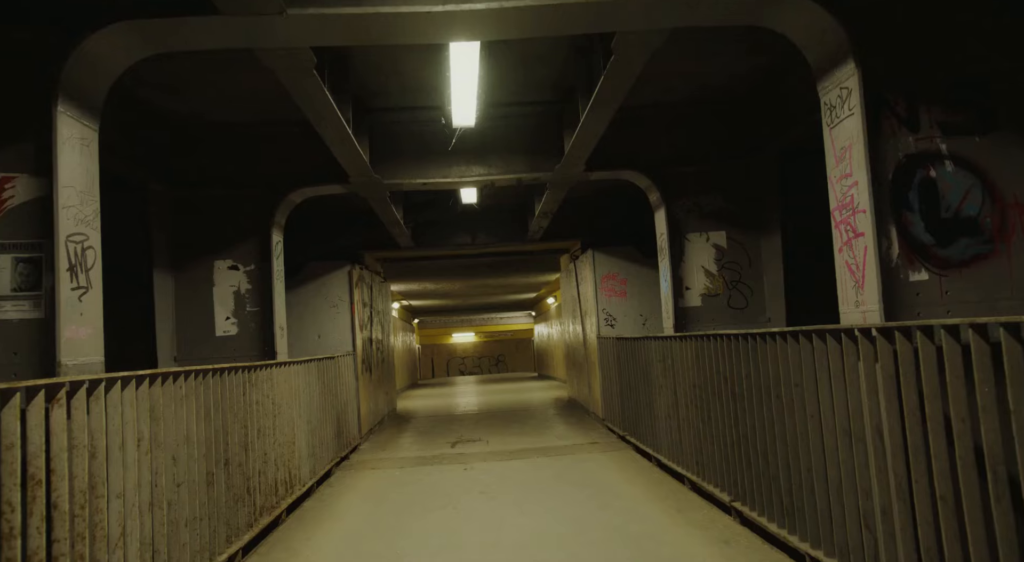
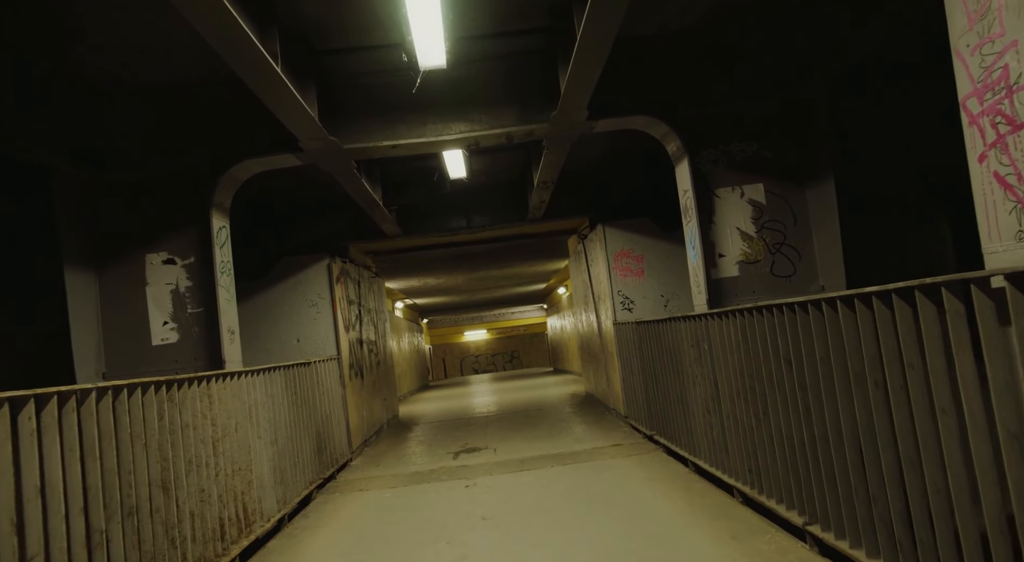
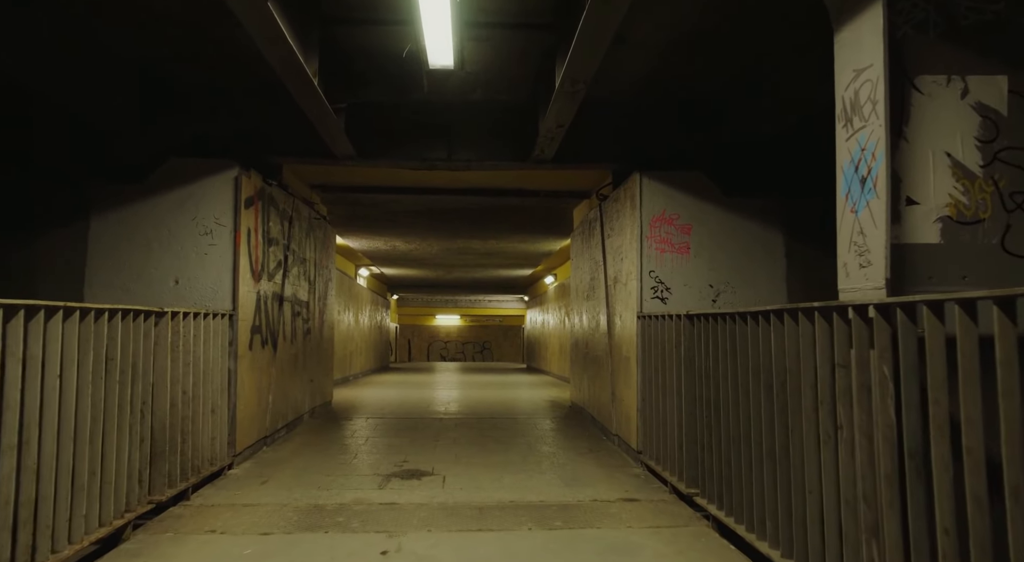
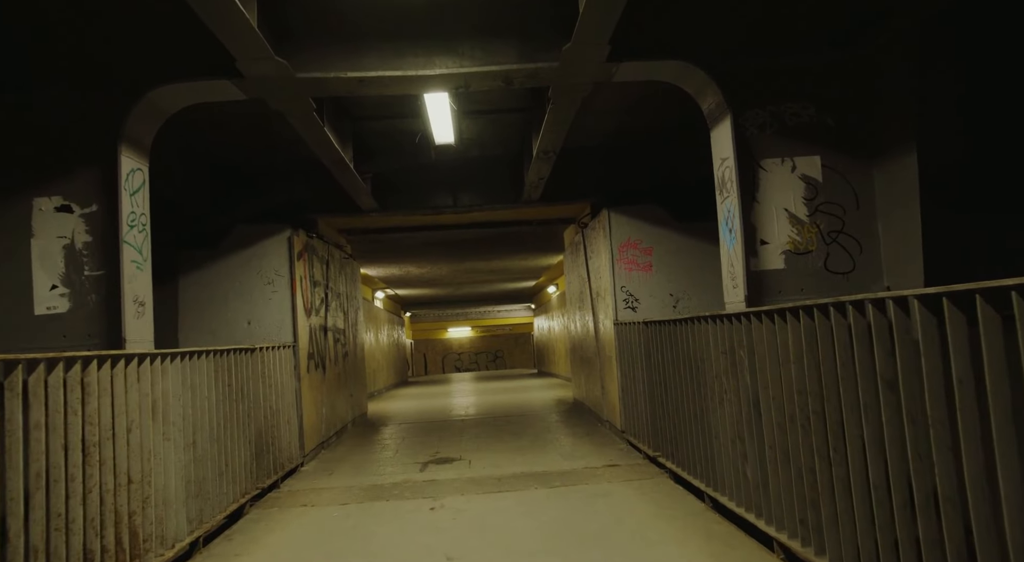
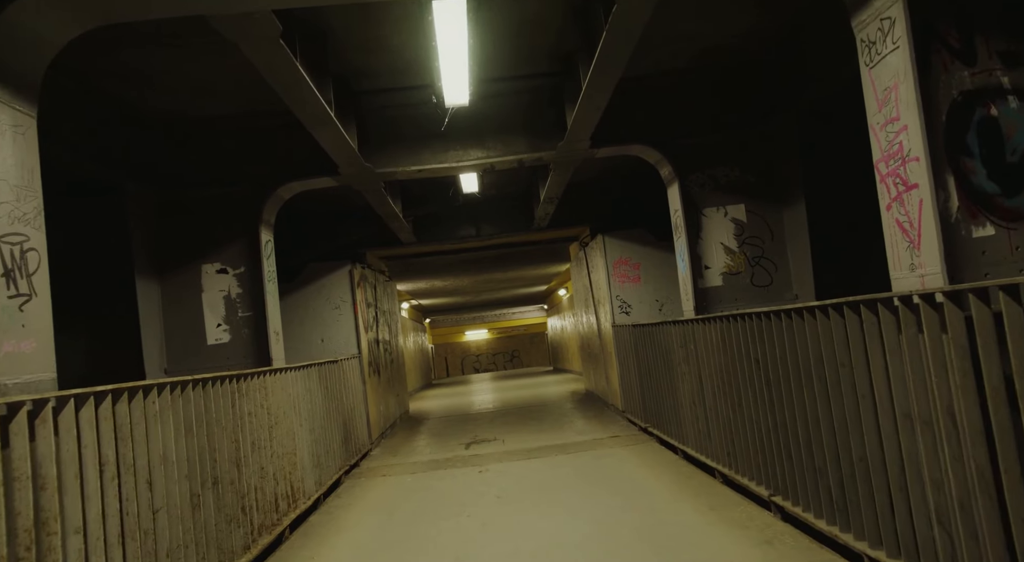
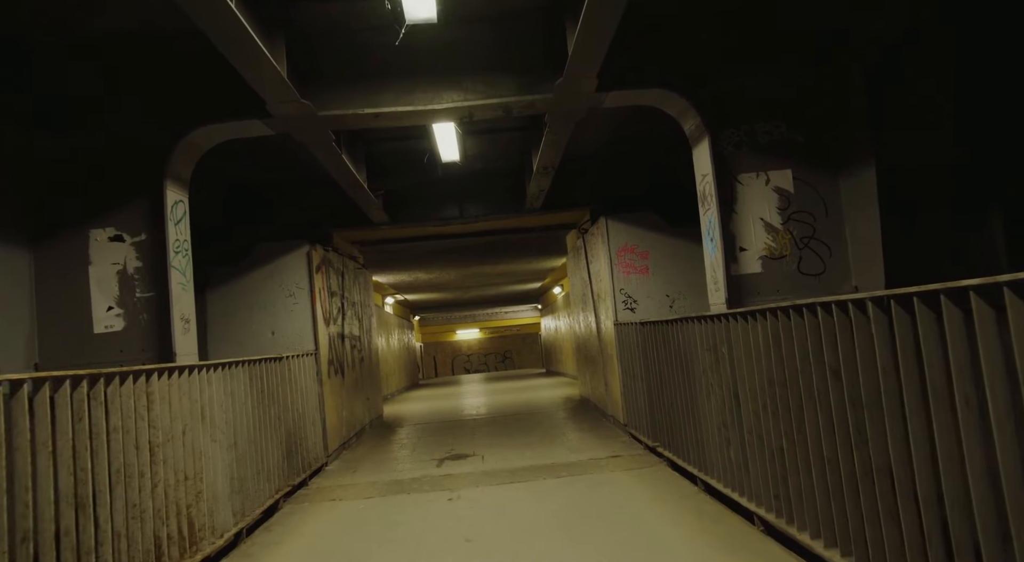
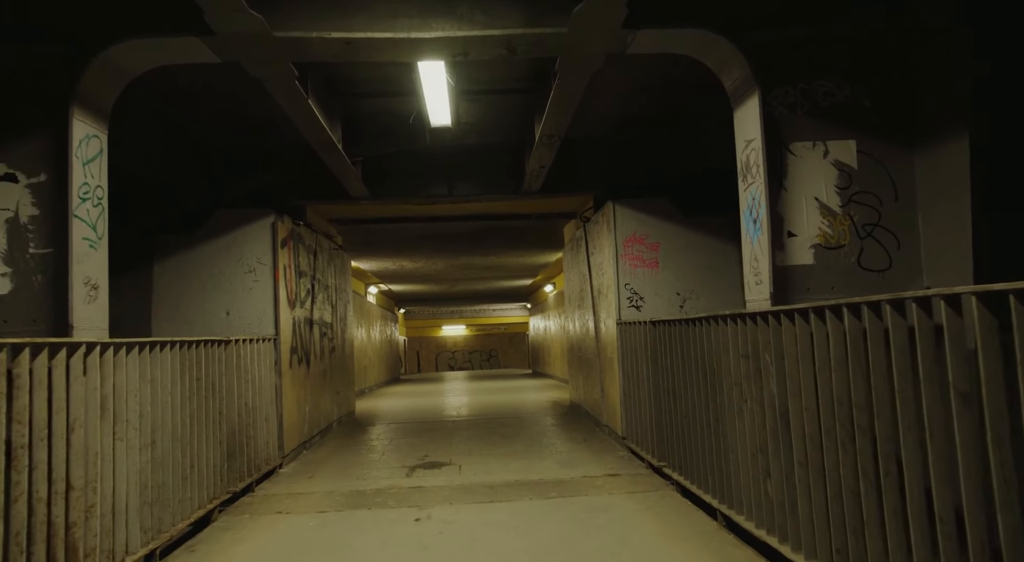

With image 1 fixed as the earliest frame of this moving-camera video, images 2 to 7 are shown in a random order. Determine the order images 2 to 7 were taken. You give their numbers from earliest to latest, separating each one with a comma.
5, 2, 6, 4, 7, 3
